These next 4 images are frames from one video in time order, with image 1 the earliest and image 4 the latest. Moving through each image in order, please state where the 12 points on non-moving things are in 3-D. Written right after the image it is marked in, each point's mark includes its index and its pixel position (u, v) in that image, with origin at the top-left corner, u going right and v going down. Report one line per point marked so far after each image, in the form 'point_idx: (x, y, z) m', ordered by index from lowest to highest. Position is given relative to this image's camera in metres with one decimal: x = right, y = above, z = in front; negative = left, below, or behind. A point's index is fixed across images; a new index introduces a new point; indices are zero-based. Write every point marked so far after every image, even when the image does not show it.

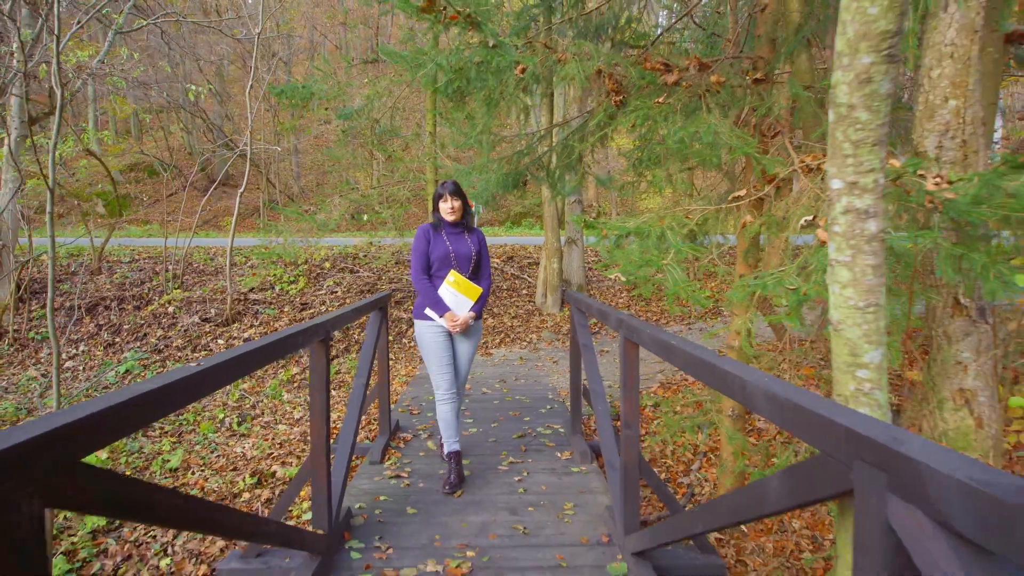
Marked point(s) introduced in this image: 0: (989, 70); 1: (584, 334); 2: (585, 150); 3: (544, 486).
0: (+2.6, +1.2, +3.1) m
1: (+0.5, -0.3, +4.0) m
2: (+0.5, +1.0, +4.2) m
3: (+0.2, -1.3, +3.7) m
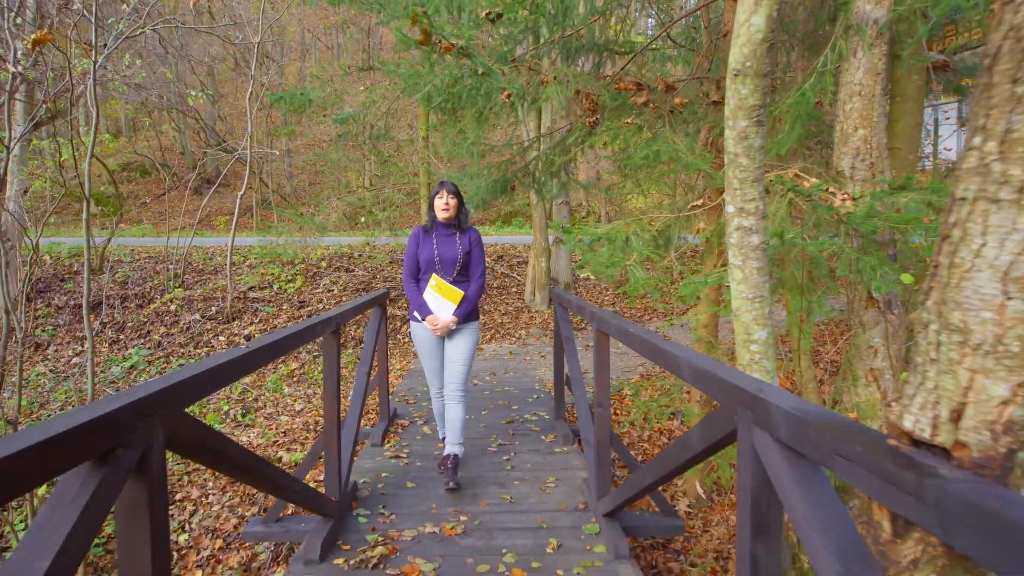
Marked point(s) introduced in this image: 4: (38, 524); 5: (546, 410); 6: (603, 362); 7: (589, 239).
0: (+2.5, +1.2, +3.6) m
1: (+0.4, -0.3, +4.4) m
2: (+0.4, +1.0, +4.6) m
3: (+0.1, -1.3, +4.1) m
4: (-0.9, -0.5, +1.1) m
5: (+0.3, -1.2, +5.4) m
6: (+0.5, -0.4, +3.2) m
7: (+0.5, +0.3, +3.8) m
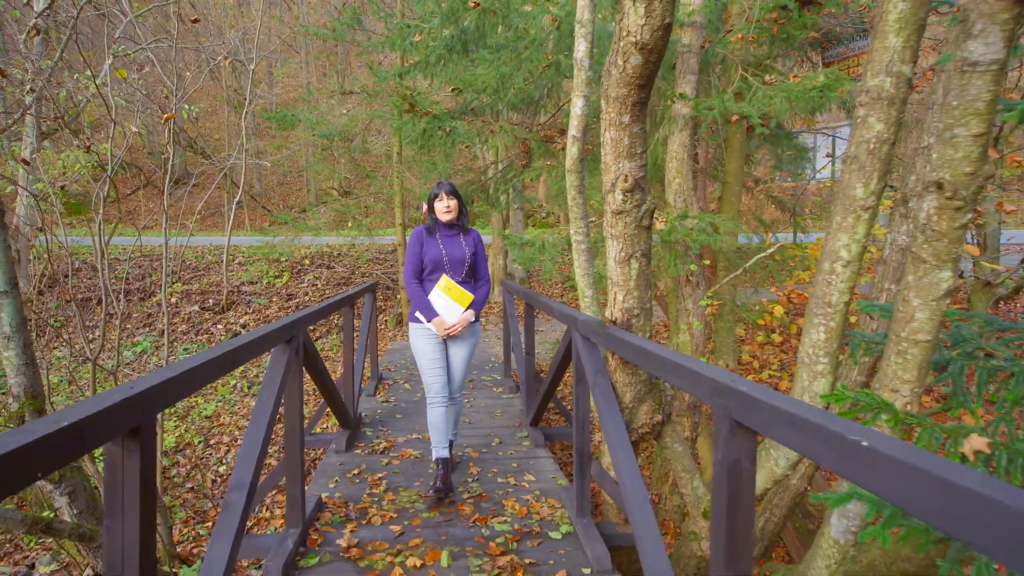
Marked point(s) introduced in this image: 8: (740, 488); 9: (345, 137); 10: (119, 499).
0: (+2.1, +1.3, +5.3) m
1: (0.0, -0.2, +6.1) m
2: (0.0, +1.1, +6.3) m
3: (-0.3, -1.2, +5.7) m
4: (-1.2, -0.4, +2.7) m
5: (-0.2, -1.1, +7.0) m
6: (+0.2, -0.3, +4.9) m
7: (+0.1, +0.4, +5.4) m
8: (+0.6, -0.5, +1.4) m
9: (-3.1, +2.8, +10.4) m
10: (-1.0, -0.5, +1.4) m
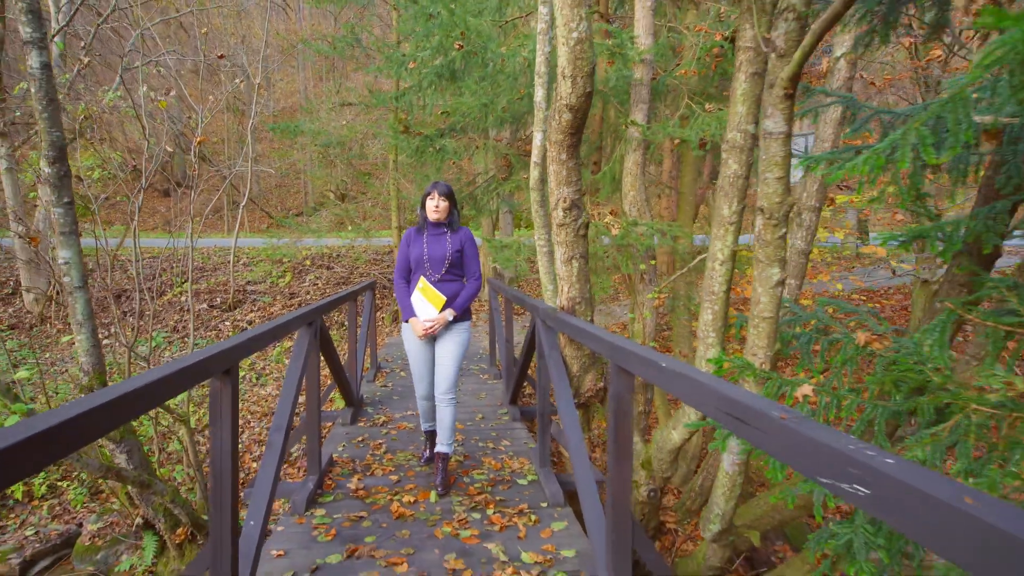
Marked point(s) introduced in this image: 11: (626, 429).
0: (+2.0, +1.4, +6.1) m
1: (-0.2, -0.2, +6.8) m
2: (-0.2, +1.2, +7.0) m
3: (-0.5, -1.2, +6.5) m
4: (-1.3, -0.3, +3.4) m
5: (-0.4, -1.0, +7.7) m
6: (0.0, -0.3, +5.6) m
7: (-0.1, +0.5, +6.2) m
8: (+0.4, -0.5, +2.2) m
9: (-3.4, +2.8, +11.1) m
10: (-1.1, -0.5, +2.1) m
11: (+0.4, -0.5, +2.2) m
